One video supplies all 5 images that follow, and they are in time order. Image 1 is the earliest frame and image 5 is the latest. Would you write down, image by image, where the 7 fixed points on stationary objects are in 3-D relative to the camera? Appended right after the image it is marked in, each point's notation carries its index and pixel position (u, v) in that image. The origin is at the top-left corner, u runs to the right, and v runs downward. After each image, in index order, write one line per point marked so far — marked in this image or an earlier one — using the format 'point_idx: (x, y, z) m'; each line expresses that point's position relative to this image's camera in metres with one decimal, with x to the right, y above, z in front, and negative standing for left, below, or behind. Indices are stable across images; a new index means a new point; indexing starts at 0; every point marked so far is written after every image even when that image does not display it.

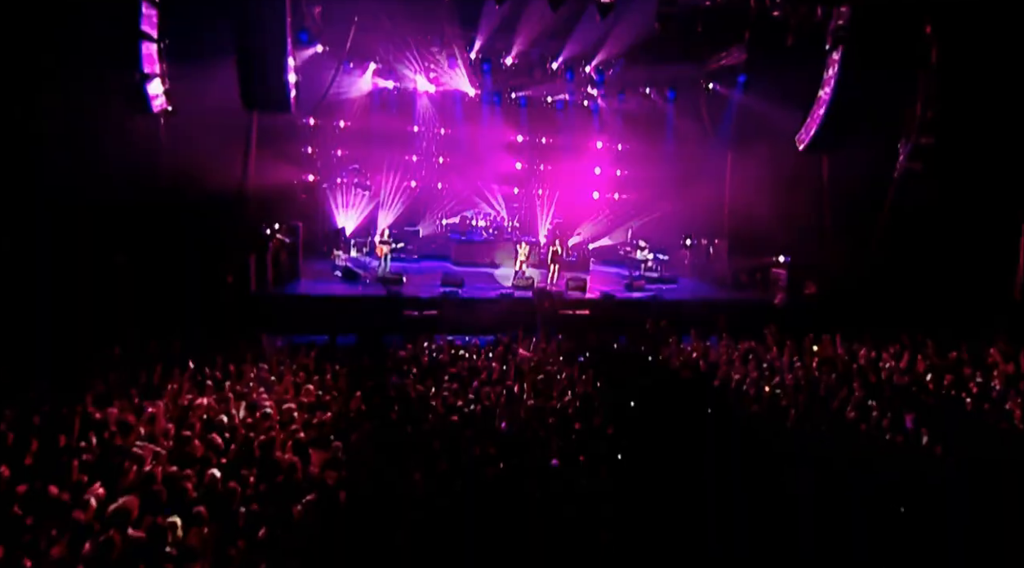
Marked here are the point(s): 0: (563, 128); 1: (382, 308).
0: (+1.2, +3.6, +13.2) m
1: (-1.7, -0.3, +7.7) m
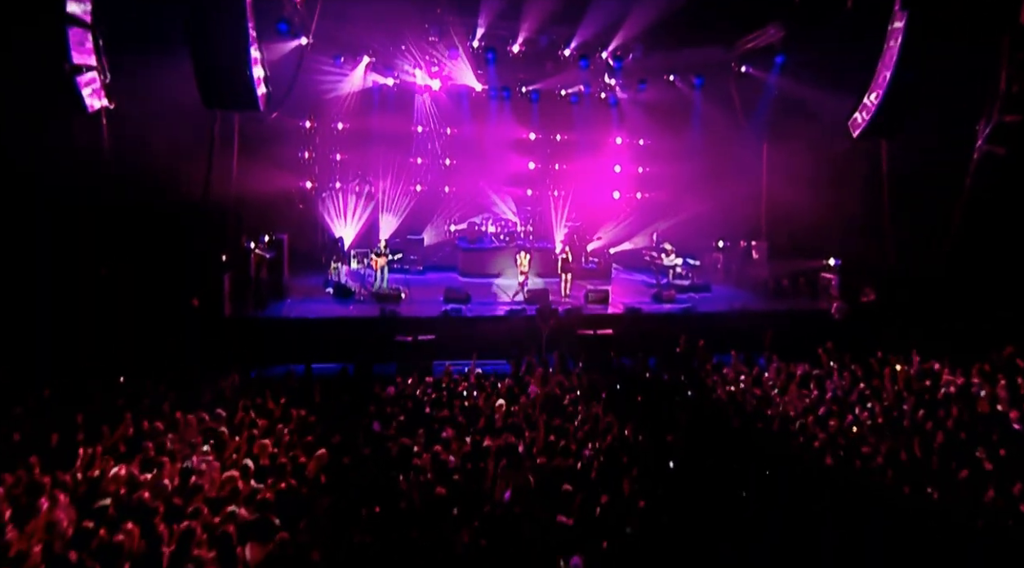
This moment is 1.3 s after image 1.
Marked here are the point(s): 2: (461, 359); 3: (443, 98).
0: (+1.4, +3.4, +12.2) m
1: (-1.6, -0.6, +6.7) m
2: (-0.6, -0.9, +6.9) m
3: (-1.4, +3.8, +11.6) m
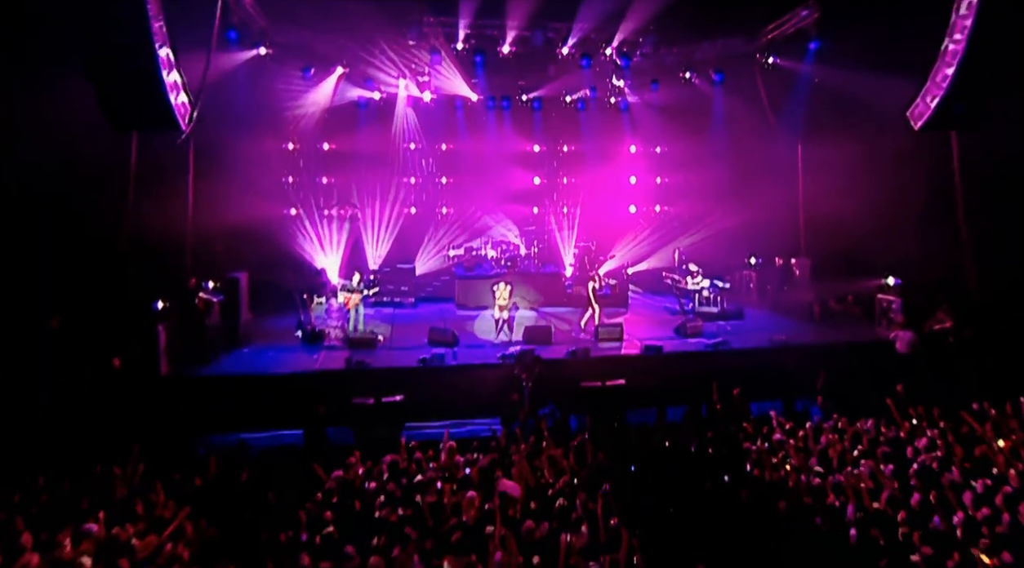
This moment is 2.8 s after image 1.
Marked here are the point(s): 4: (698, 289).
0: (+1.5, +2.9, +11.0) m
1: (-1.7, -1.0, +5.6) m
2: (-0.7, -1.3, +5.7) m
3: (-1.4, +3.3, +10.6) m
4: (+2.8, -0.1, +8.5) m
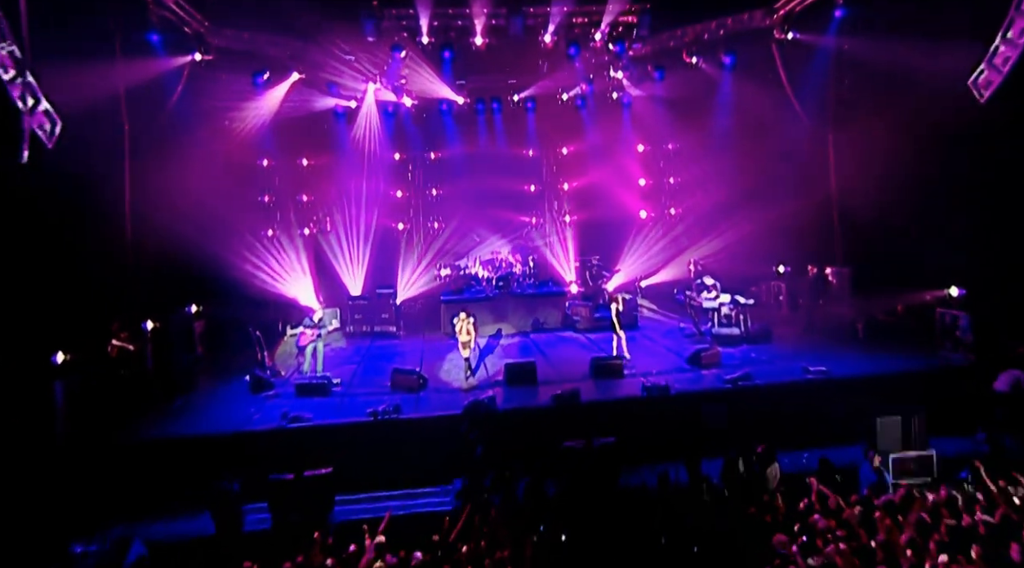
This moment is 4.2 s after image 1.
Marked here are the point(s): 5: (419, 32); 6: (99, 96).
0: (+1.3, +2.6, +9.9) m
1: (-1.9, -1.4, +4.6) m
2: (-0.9, -1.6, +4.6) m
3: (-1.6, +2.8, +9.6) m
4: (+2.6, -0.3, +7.3) m
5: (-1.1, +3.1, +7.1) m
6: (-3.9, +1.8, +5.5) m
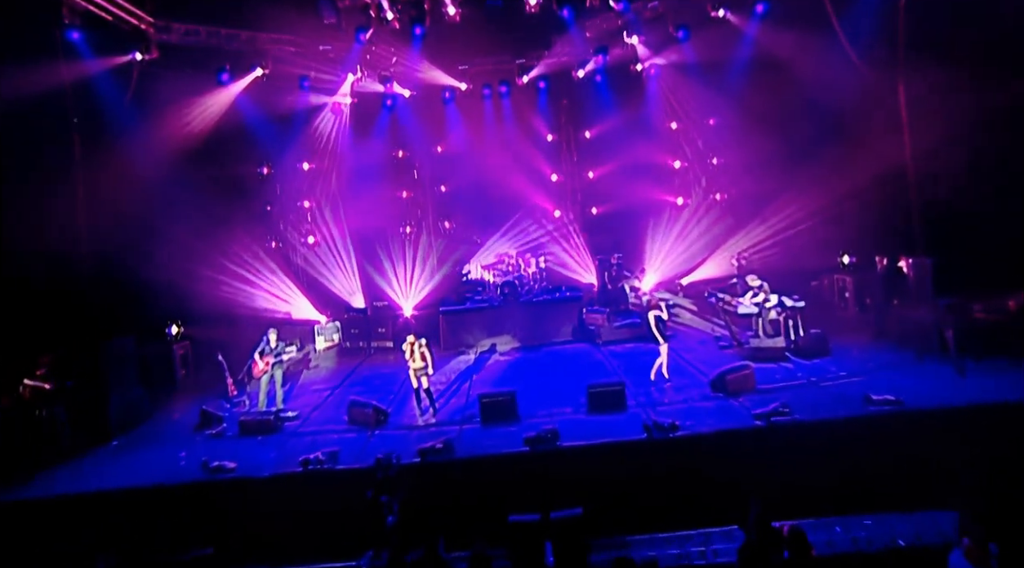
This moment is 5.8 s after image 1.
0: (+1.4, +2.6, +8.6) m
1: (-2.2, -1.5, +3.8) m
2: (-1.2, -1.8, +3.6) m
3: (-1.5, +2.7, +8.7) m
4: (+2.5, -0.3, +5.9) m
5: (-1.3, +3.0, +6.2) m
6: (-4.2, +1.6, +4.9) m
